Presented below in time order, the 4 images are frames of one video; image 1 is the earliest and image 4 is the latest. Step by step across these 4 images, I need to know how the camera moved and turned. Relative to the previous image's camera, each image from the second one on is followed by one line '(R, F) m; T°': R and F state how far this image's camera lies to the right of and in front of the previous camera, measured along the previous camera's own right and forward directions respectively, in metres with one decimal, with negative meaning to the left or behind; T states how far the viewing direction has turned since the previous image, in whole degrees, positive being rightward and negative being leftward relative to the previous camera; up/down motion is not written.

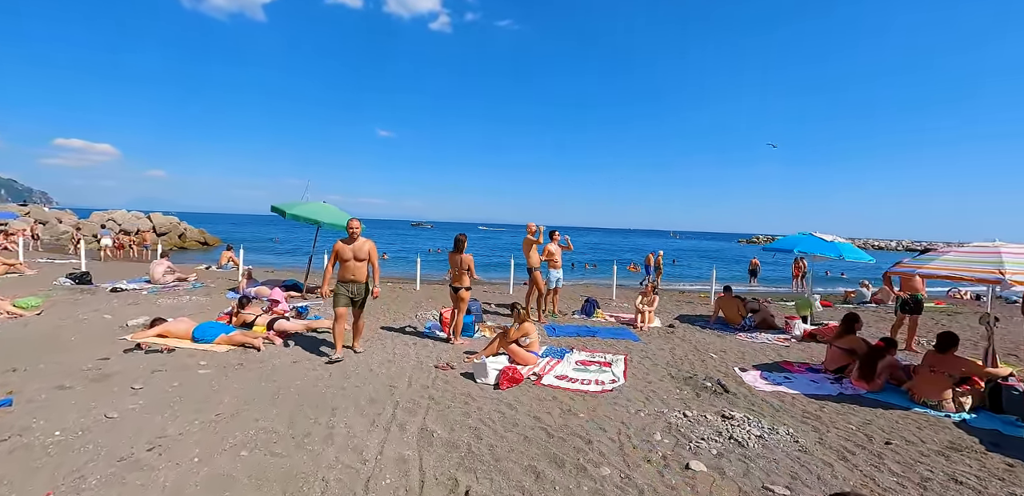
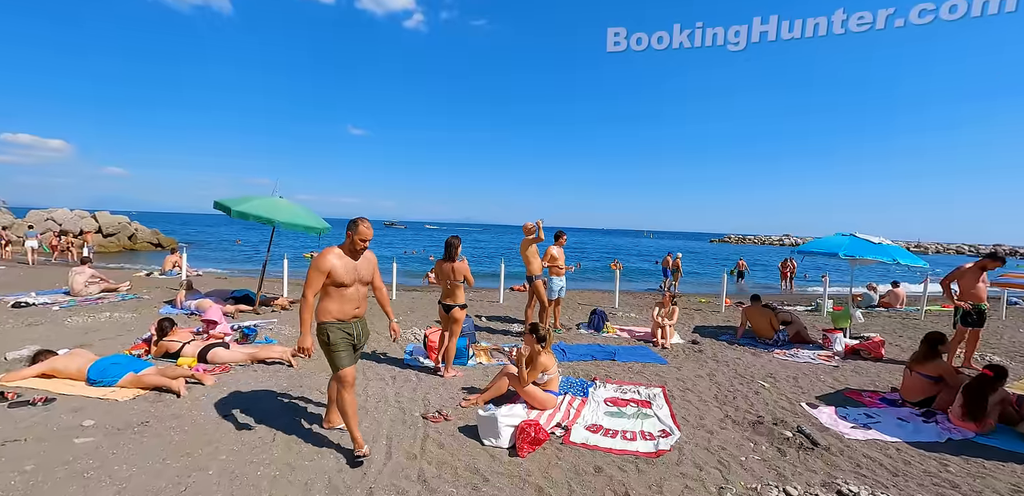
(-0.4, +1.6) m; +3°
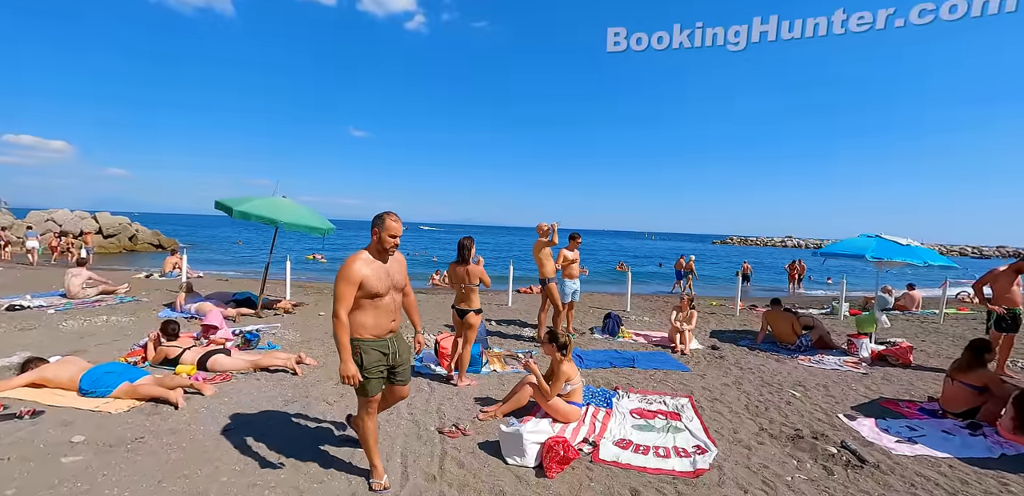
(-0.2, +0.3) m; 0°
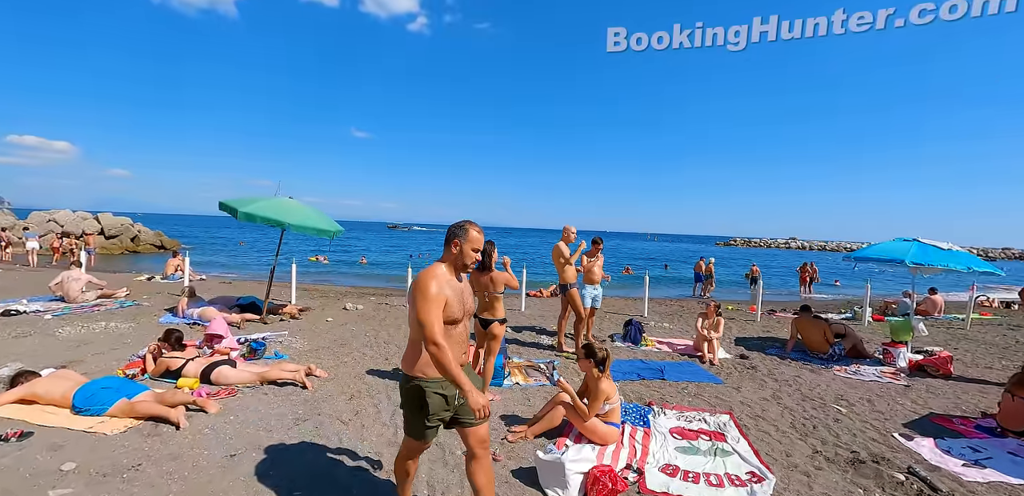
(-0.3, +0.4) m; 0°
